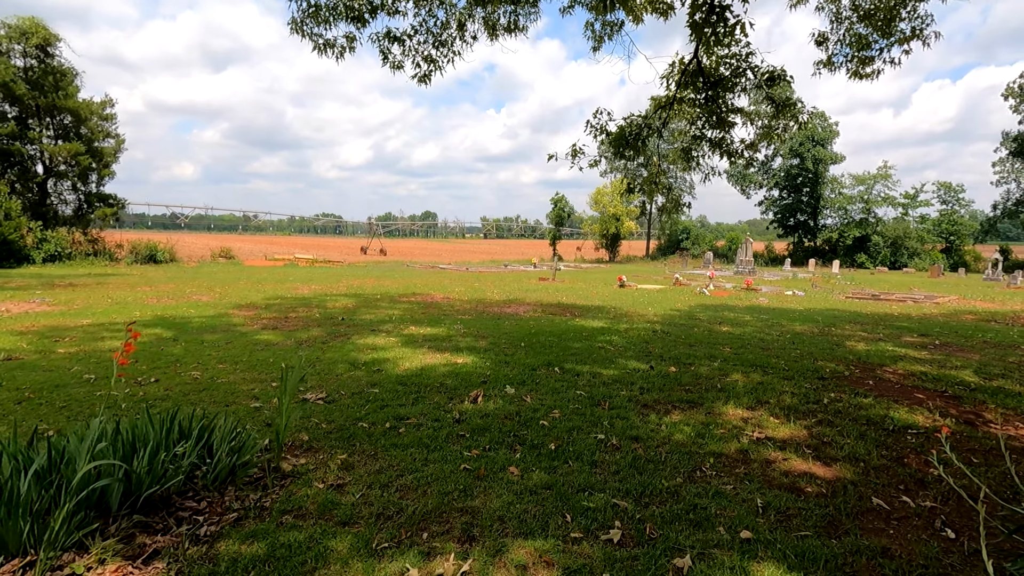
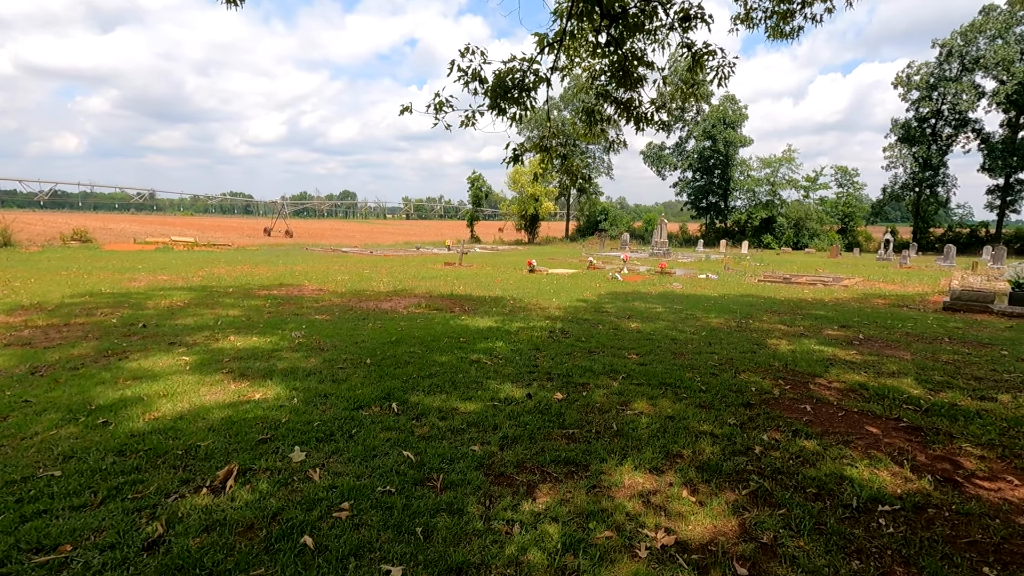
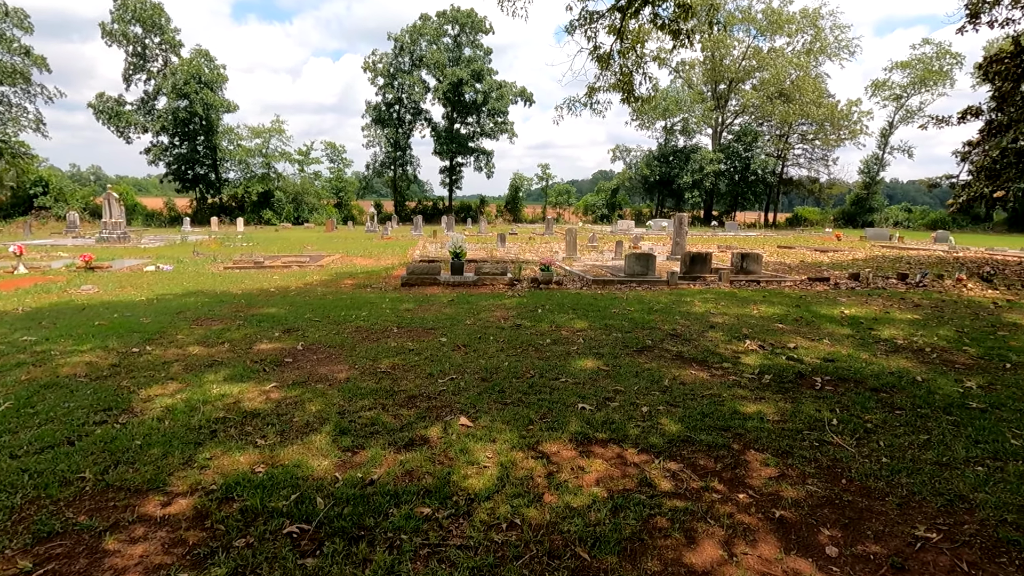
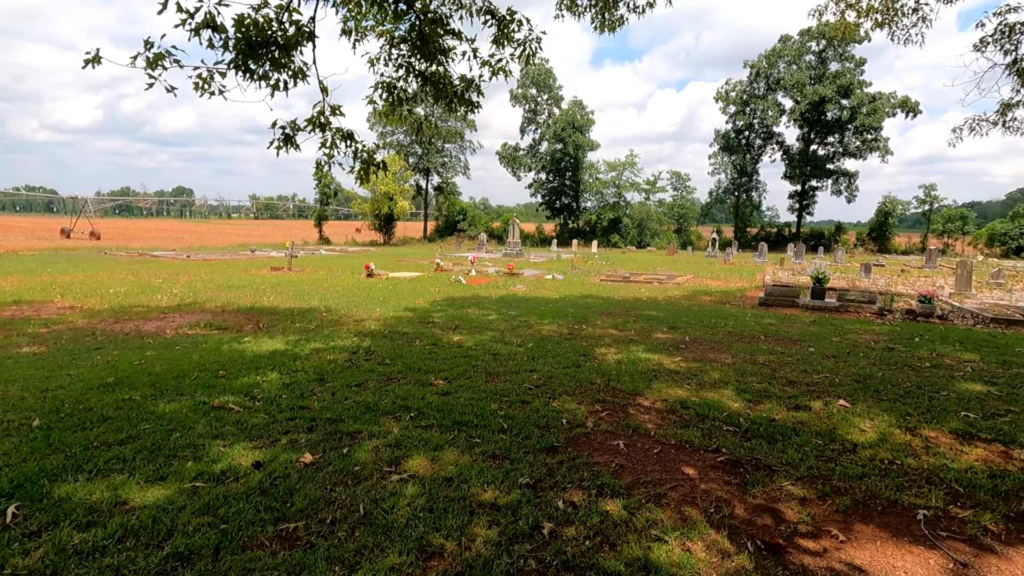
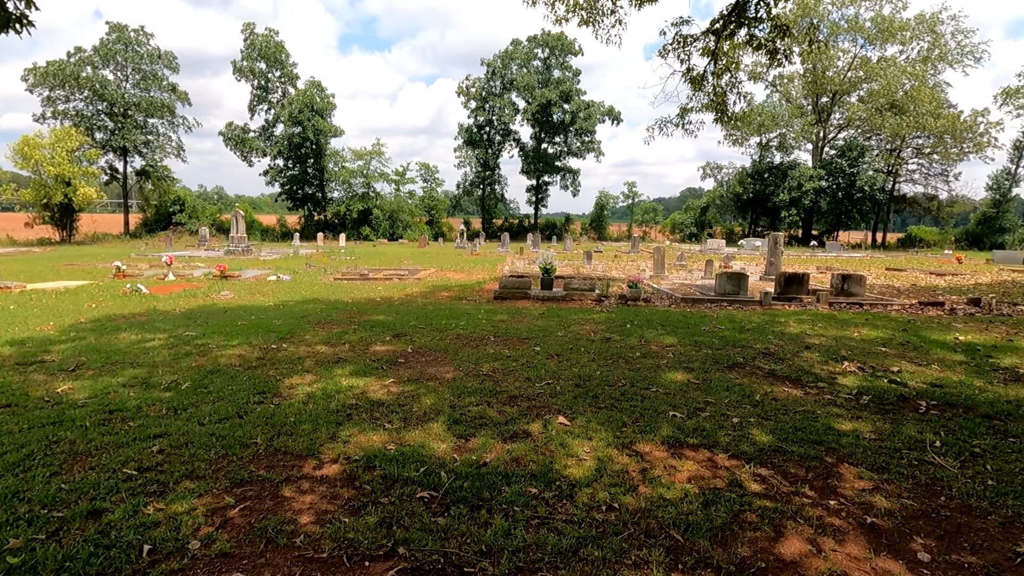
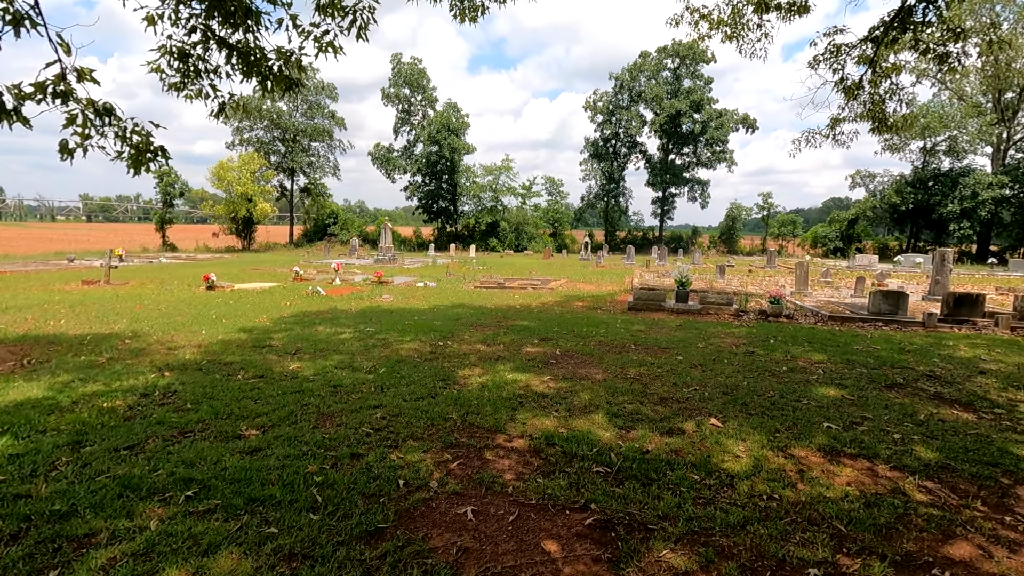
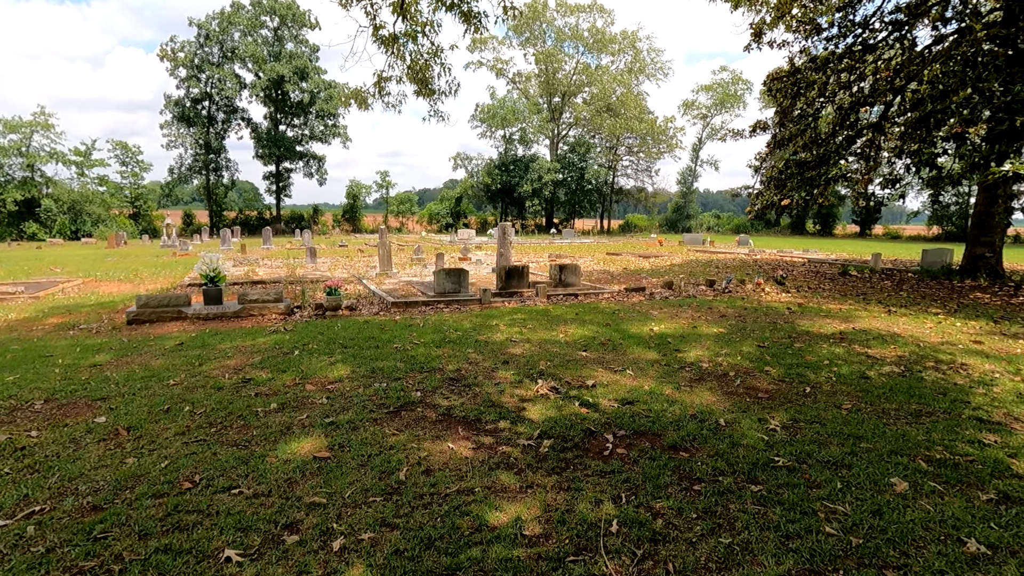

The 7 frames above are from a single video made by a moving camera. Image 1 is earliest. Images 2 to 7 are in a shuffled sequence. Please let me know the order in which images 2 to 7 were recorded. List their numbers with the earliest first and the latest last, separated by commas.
2, 4, 6, 5, 3, 7
